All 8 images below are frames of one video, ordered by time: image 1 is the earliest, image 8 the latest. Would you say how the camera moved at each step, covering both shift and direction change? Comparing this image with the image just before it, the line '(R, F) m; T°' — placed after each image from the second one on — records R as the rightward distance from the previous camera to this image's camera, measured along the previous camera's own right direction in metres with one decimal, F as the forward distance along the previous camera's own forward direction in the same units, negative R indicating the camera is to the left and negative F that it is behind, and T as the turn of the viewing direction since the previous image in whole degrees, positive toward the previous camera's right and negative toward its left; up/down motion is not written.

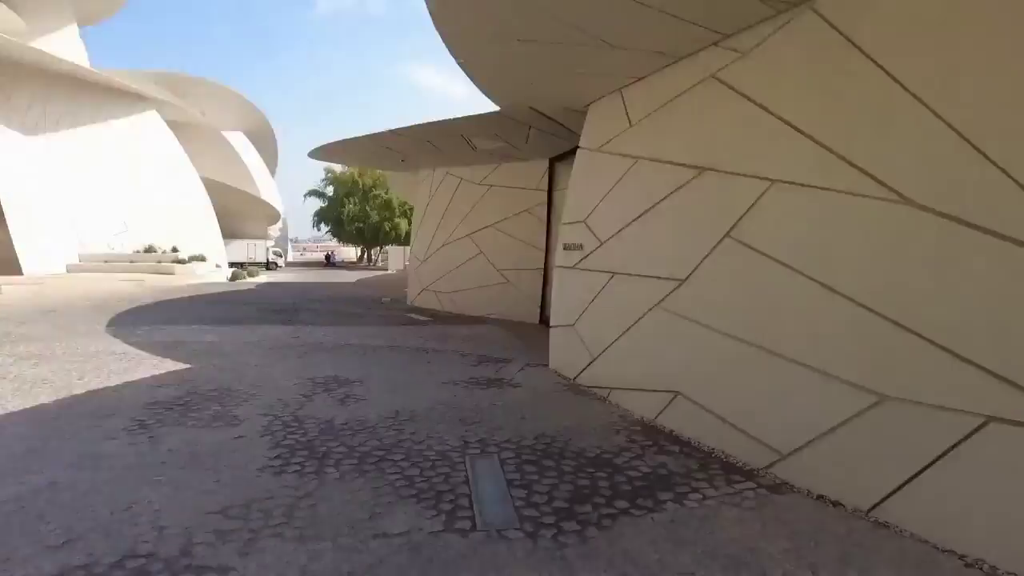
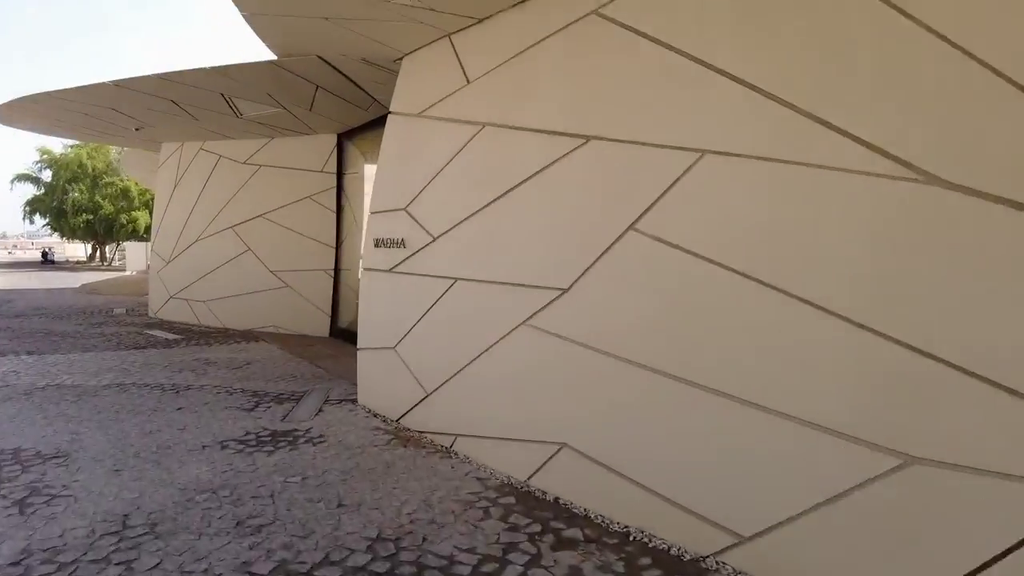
(-0.2, +1.5) m; +22°
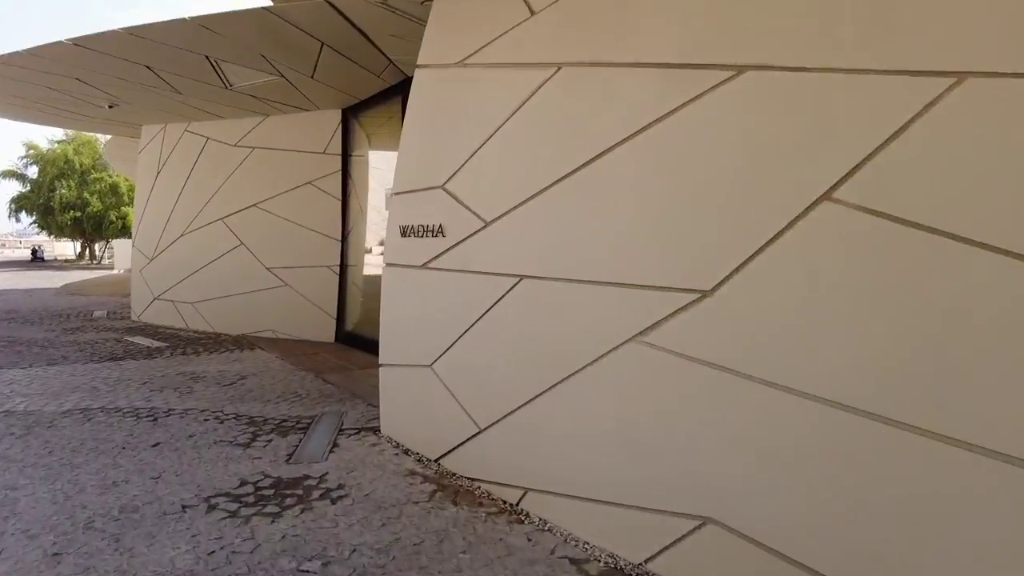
(-0.5, +1.0) m; +1°
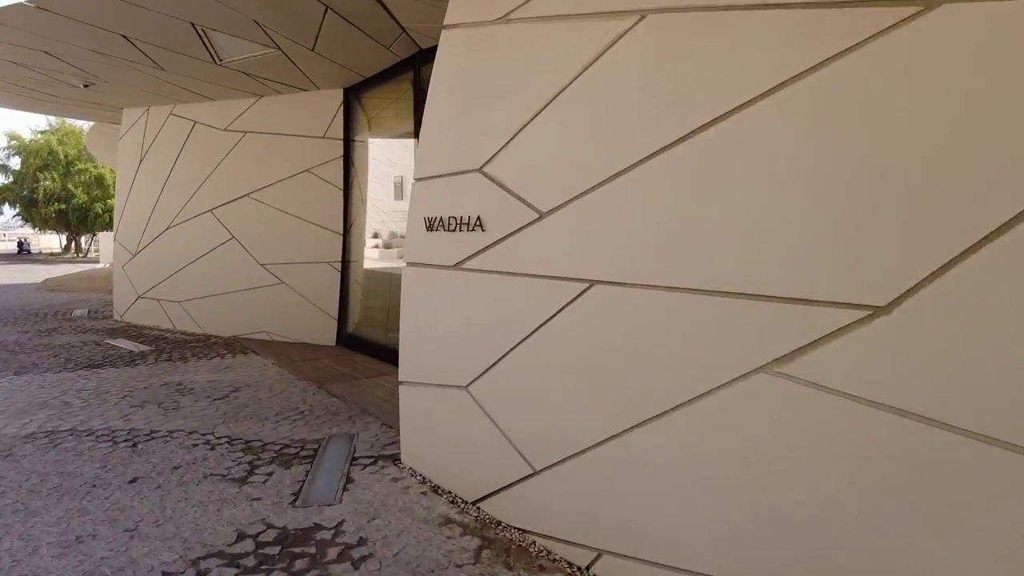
(-0.3, +0.6) m; +1°
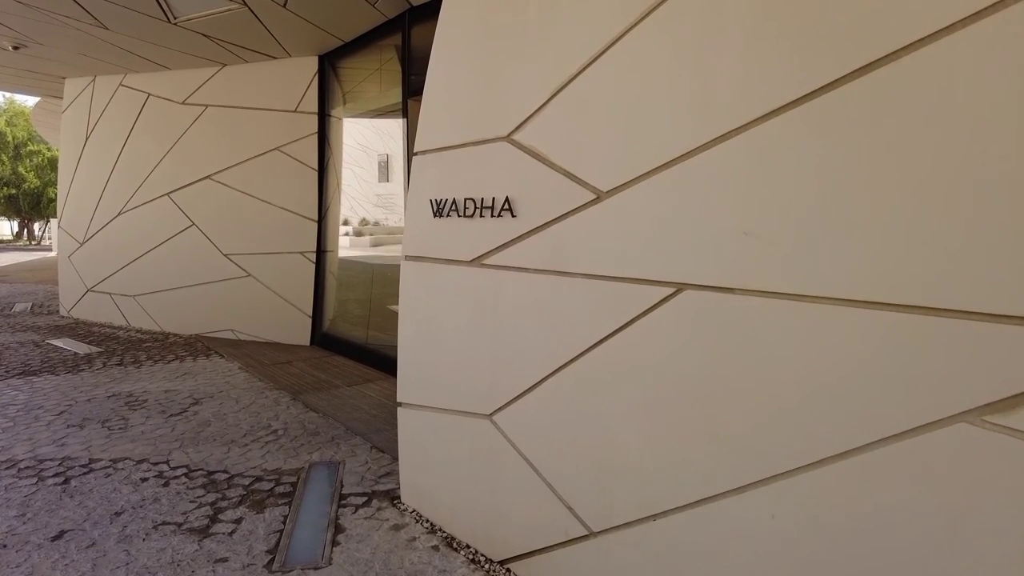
(-0.2, +0.6) m; +3°
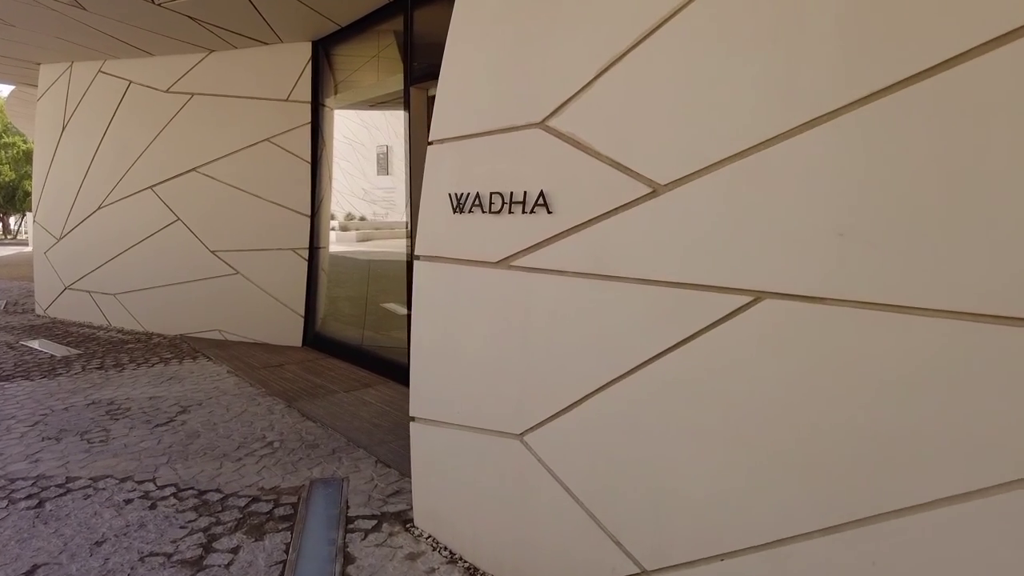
(-0.2, +0.2) m; +1°
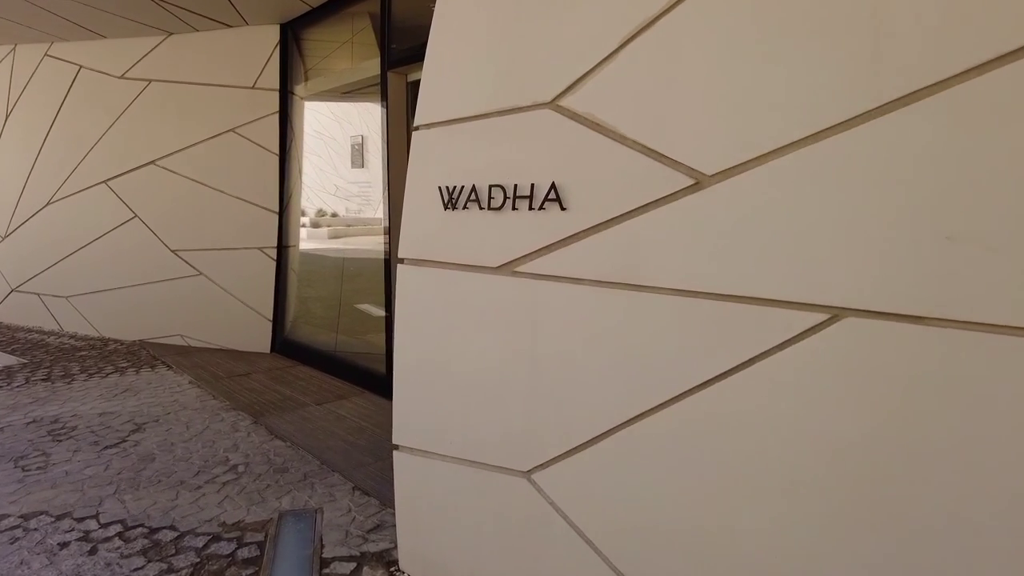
(-0.1, +0.3) m; +2°
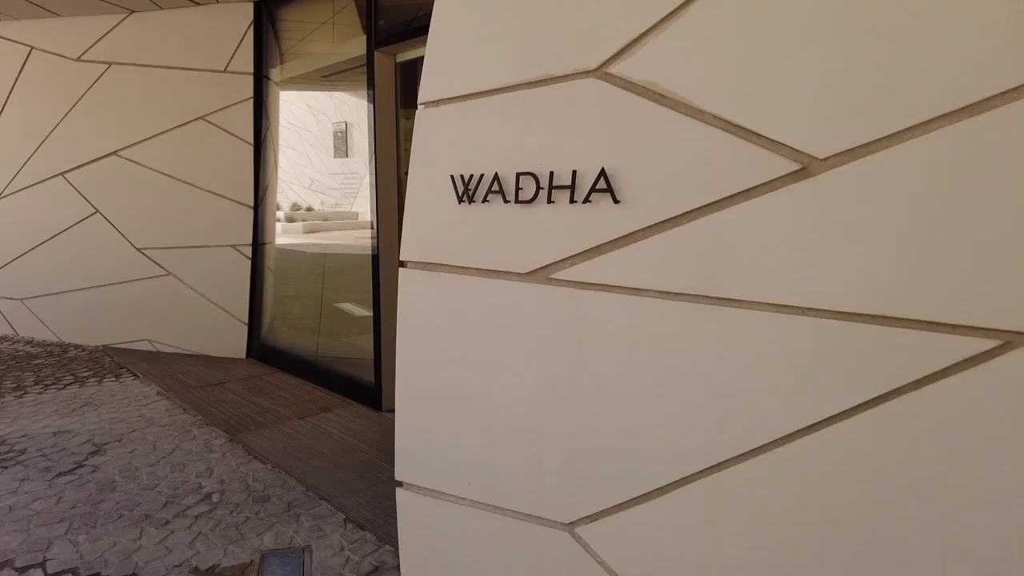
(-0.1, +0.3) m; +2°
